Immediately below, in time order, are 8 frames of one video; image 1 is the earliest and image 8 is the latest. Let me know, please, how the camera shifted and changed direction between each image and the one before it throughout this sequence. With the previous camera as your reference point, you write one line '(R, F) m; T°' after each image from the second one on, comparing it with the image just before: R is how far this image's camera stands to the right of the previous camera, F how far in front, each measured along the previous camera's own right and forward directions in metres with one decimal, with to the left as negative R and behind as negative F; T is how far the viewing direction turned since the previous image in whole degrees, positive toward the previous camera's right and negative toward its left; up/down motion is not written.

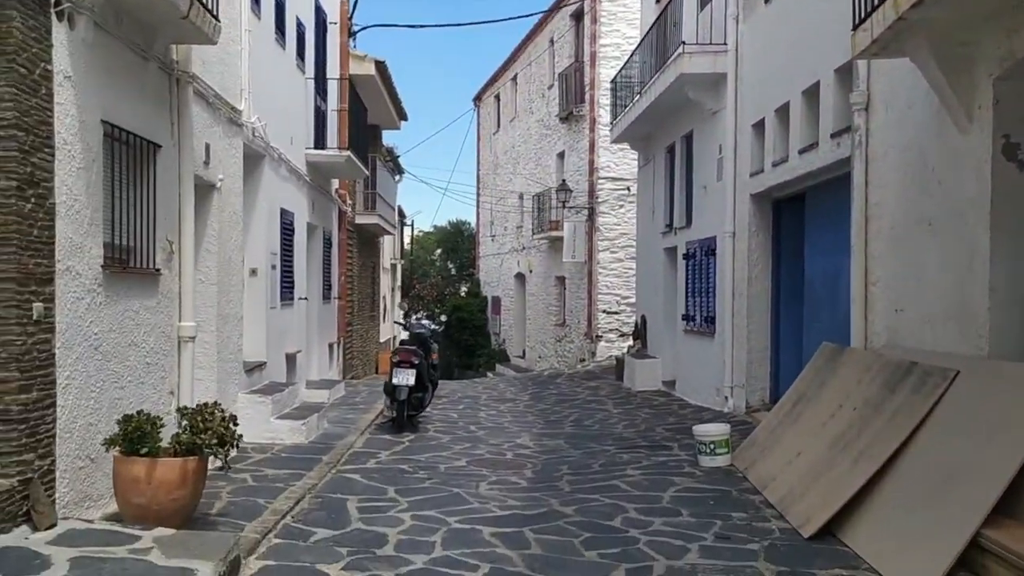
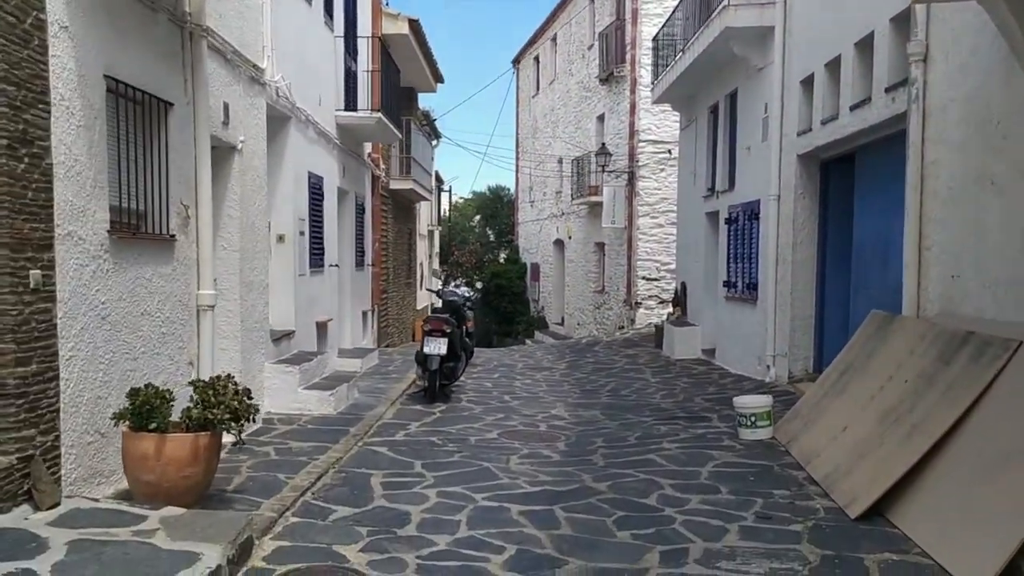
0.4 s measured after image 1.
(+0.1, +0.3) m; -3°
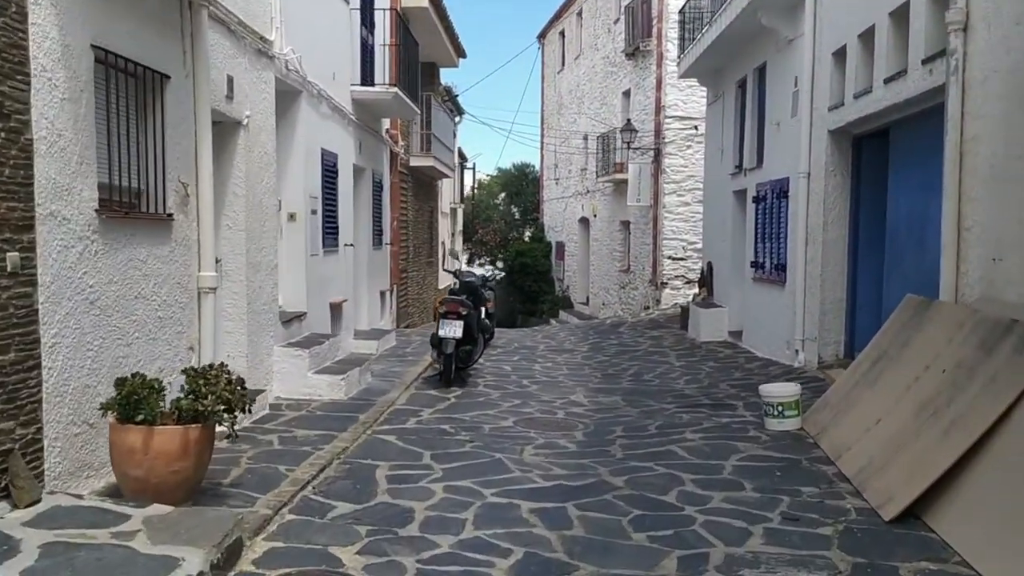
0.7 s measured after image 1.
(+0.1, +0.3) m; -2°
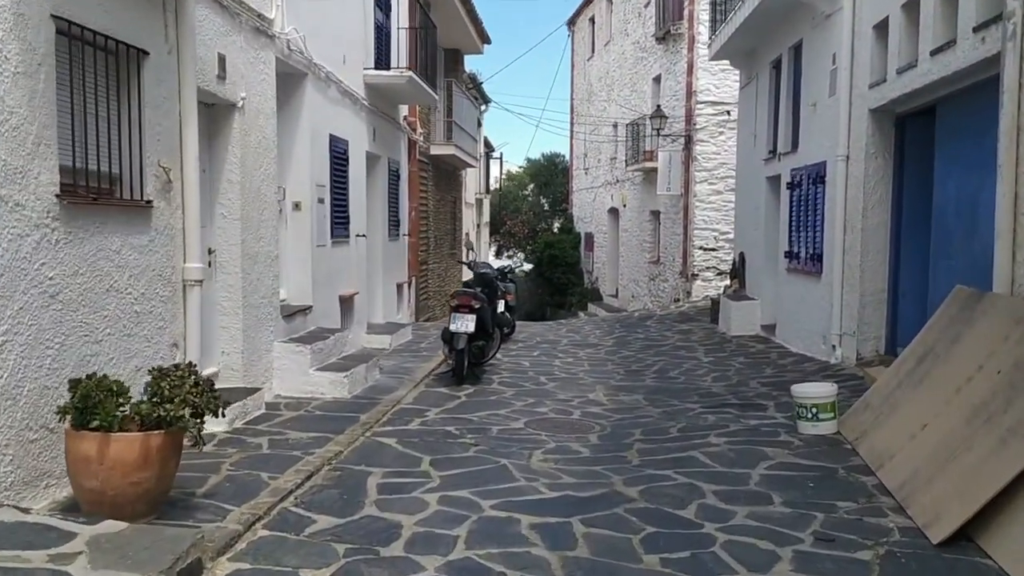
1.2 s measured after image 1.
(+0.2, +0.5) m; -2°
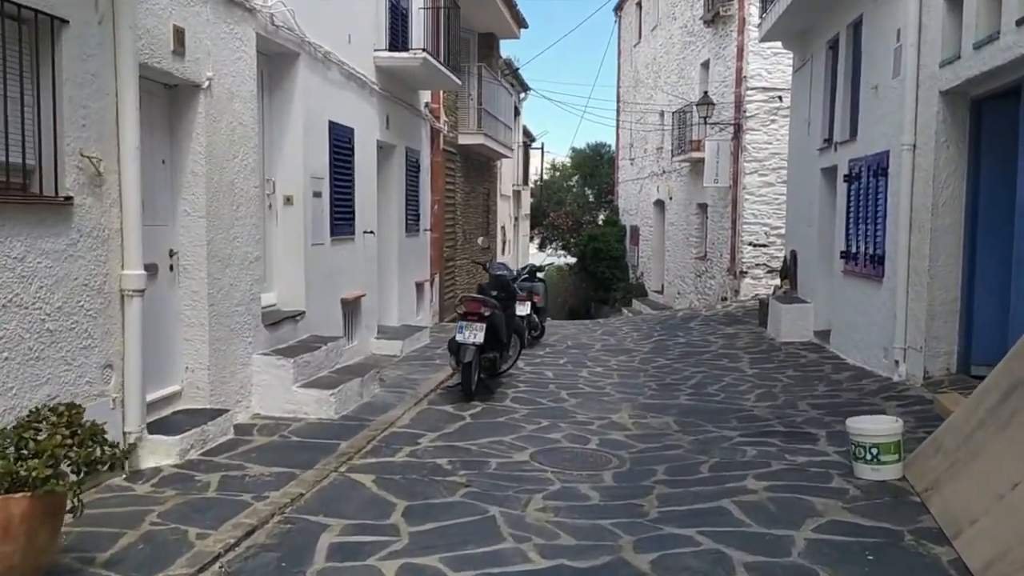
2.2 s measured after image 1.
(+0.3, +0.9) m; -3°
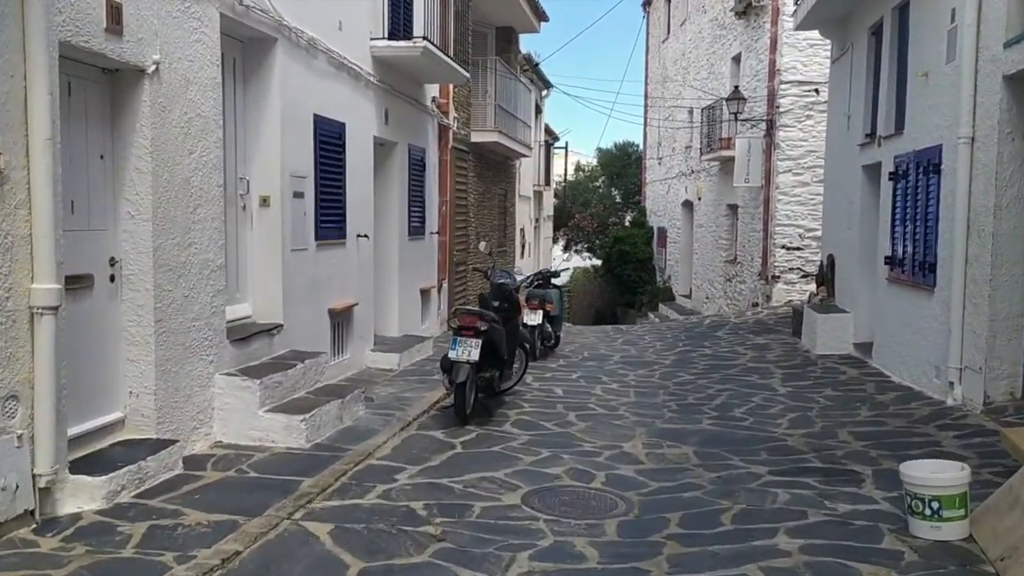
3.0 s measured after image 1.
(+0.2, +0.8) m; -2°
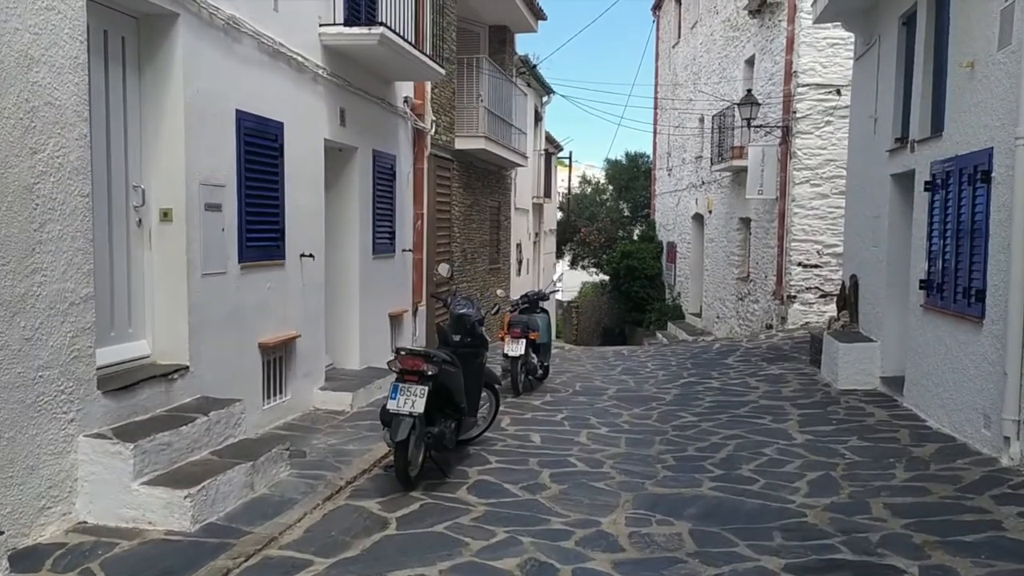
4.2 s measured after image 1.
(+0.3, +1.2) m; -1°
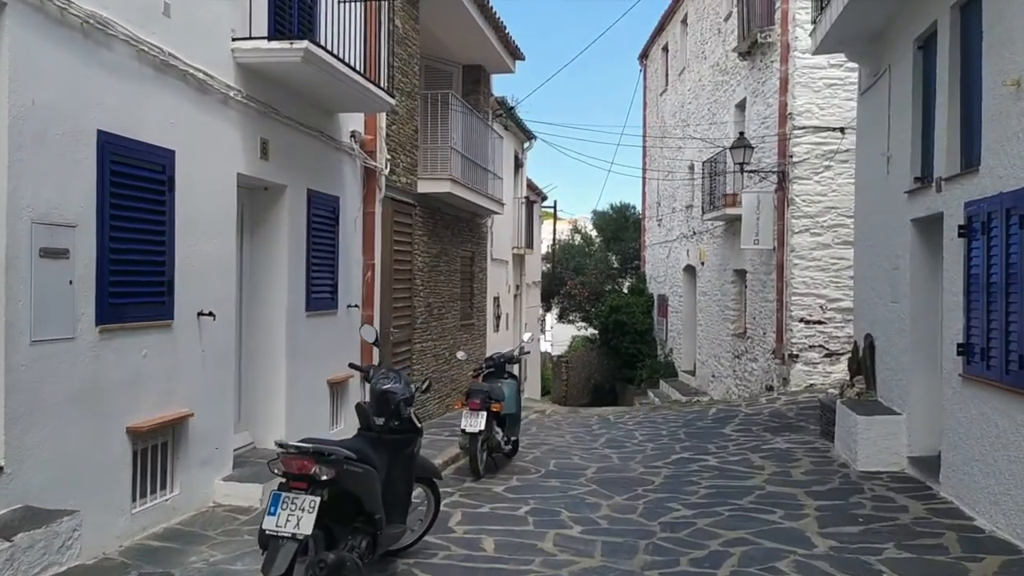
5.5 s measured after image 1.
(+0.3, +1.4) m; 0°
